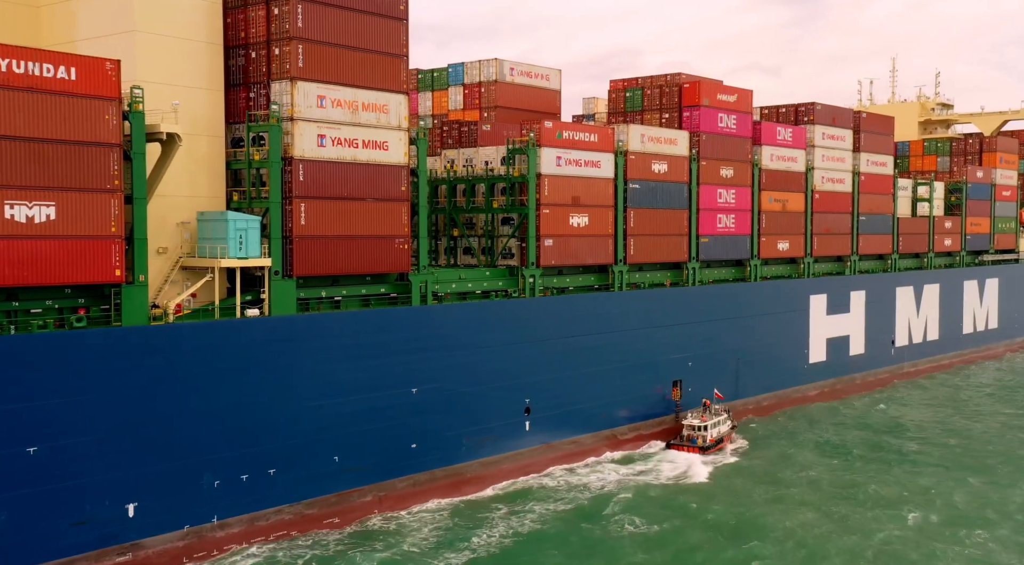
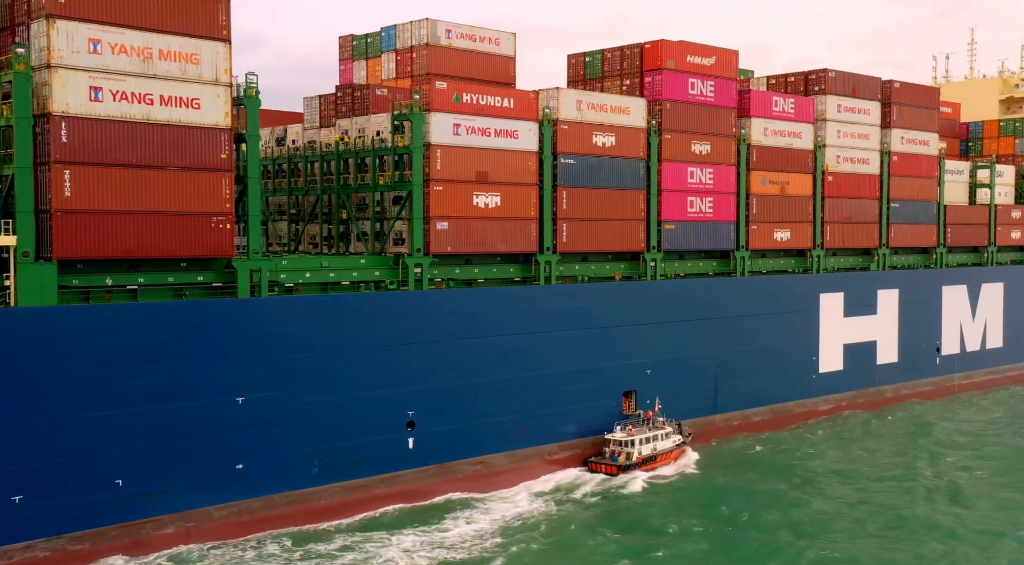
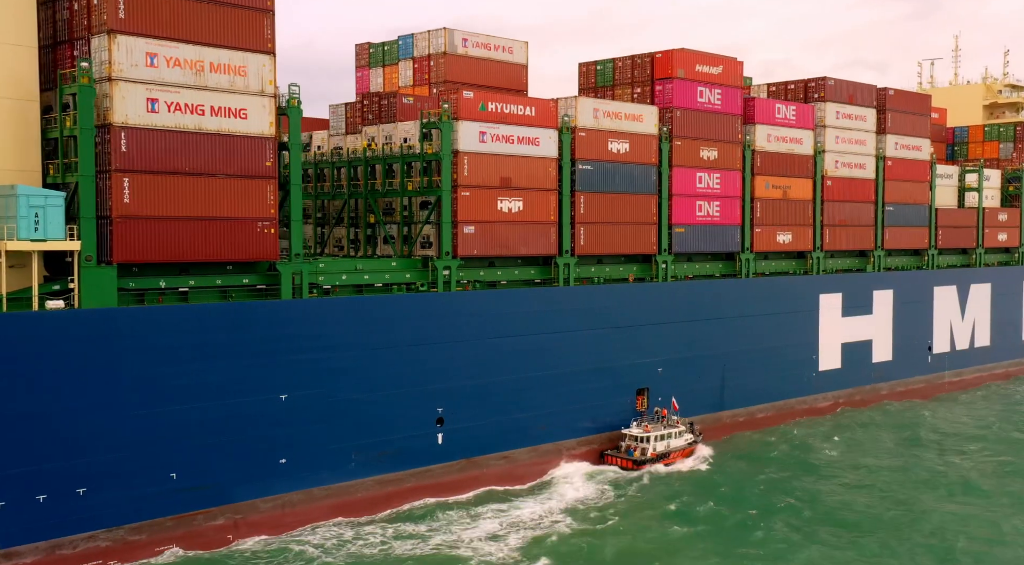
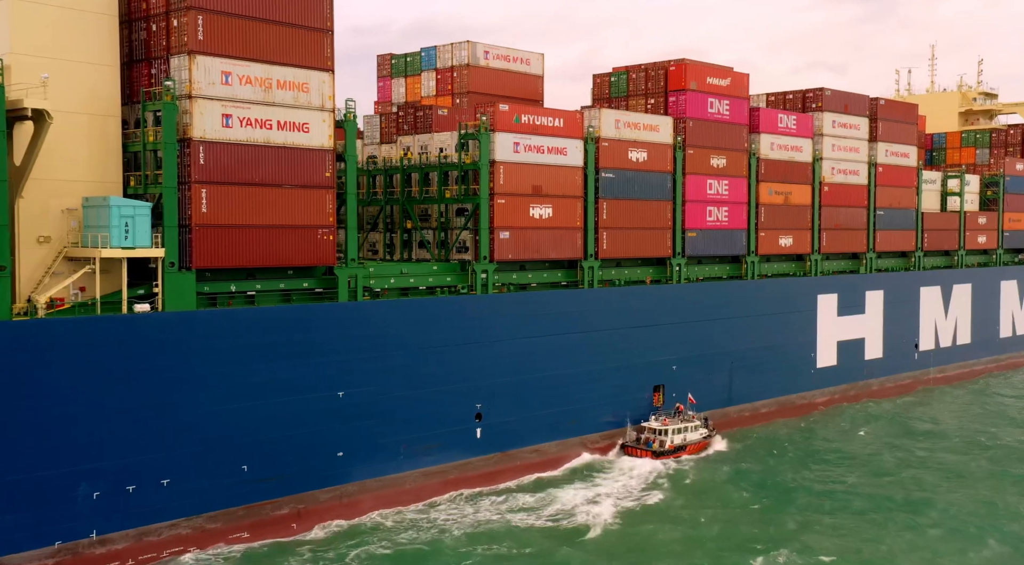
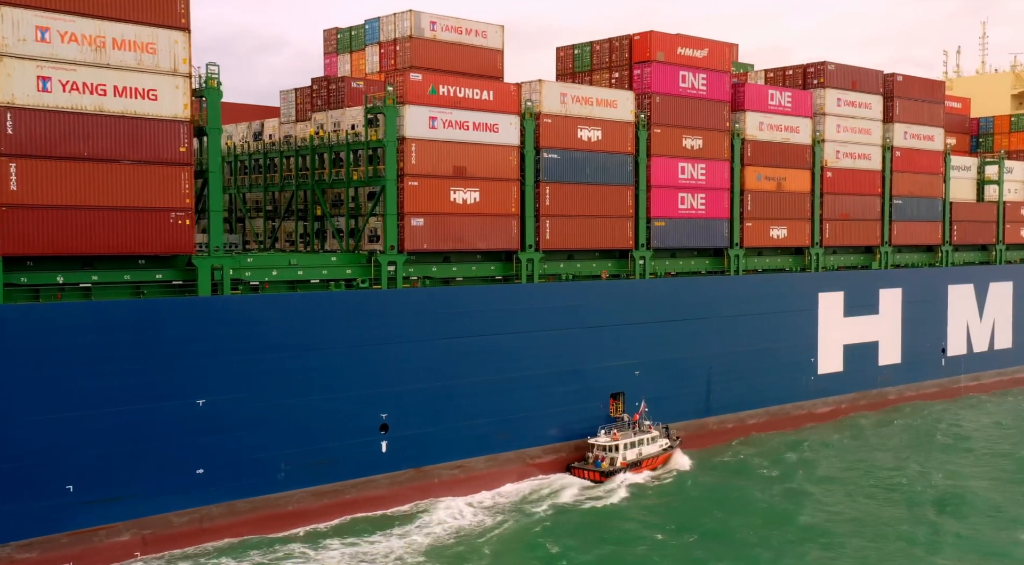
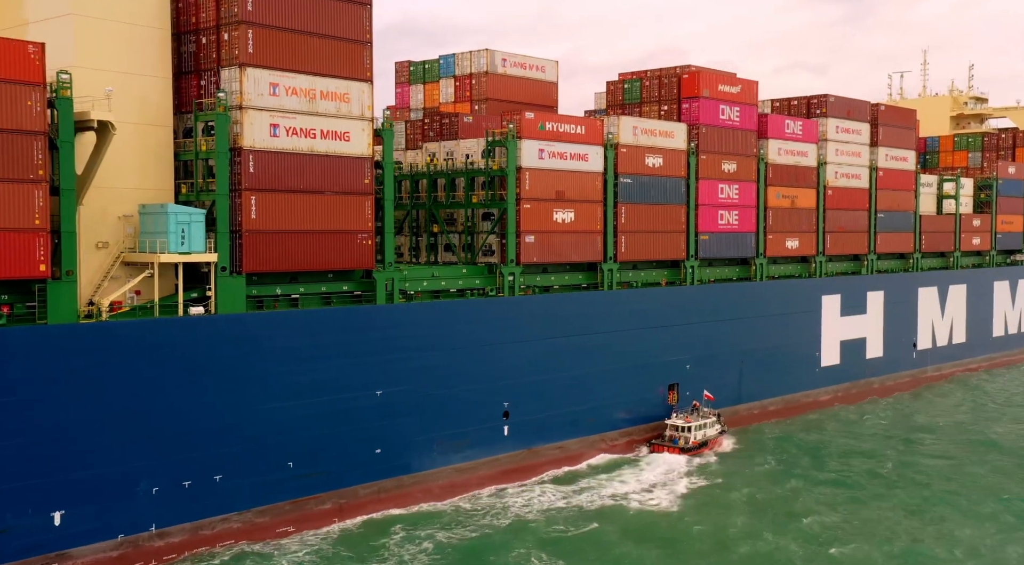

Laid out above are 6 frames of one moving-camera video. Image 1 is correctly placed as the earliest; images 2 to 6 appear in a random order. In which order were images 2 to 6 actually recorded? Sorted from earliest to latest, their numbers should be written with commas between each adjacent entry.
6, 4, 3, 2, 5
